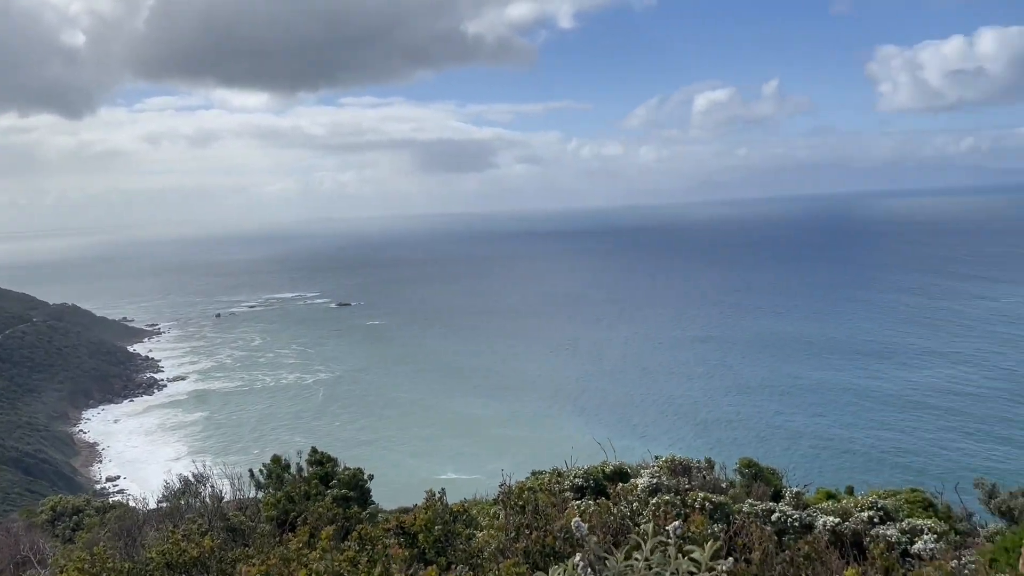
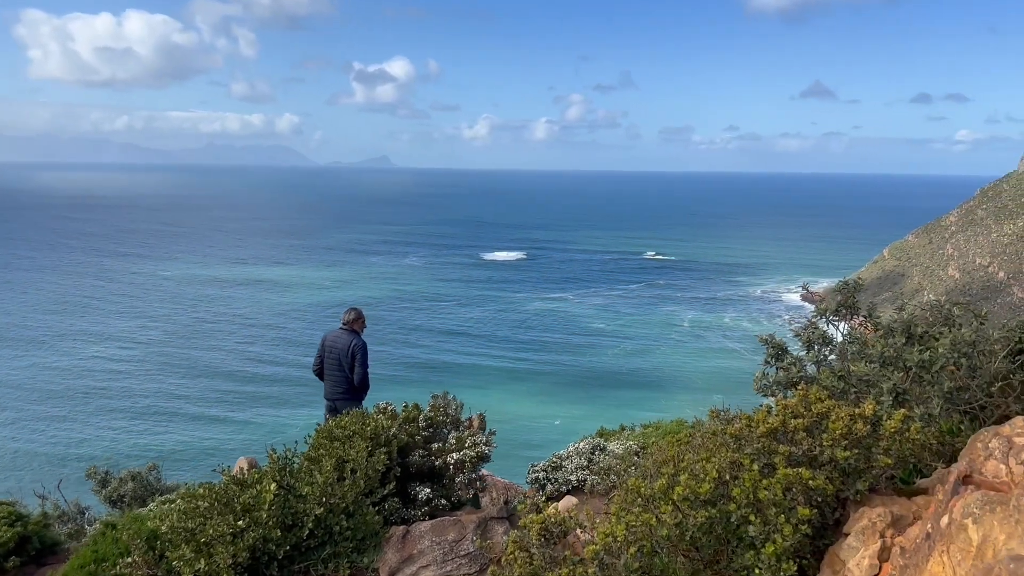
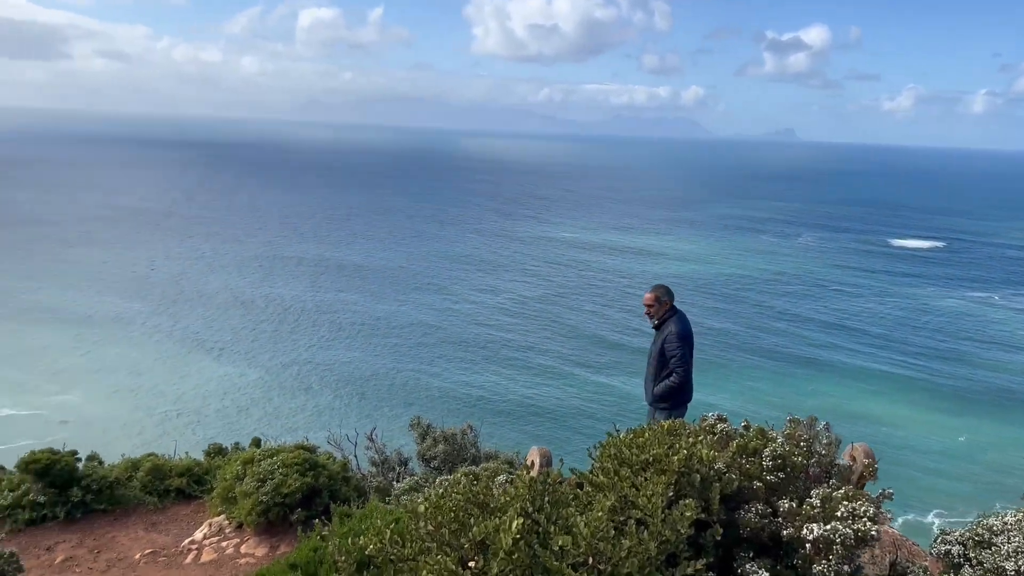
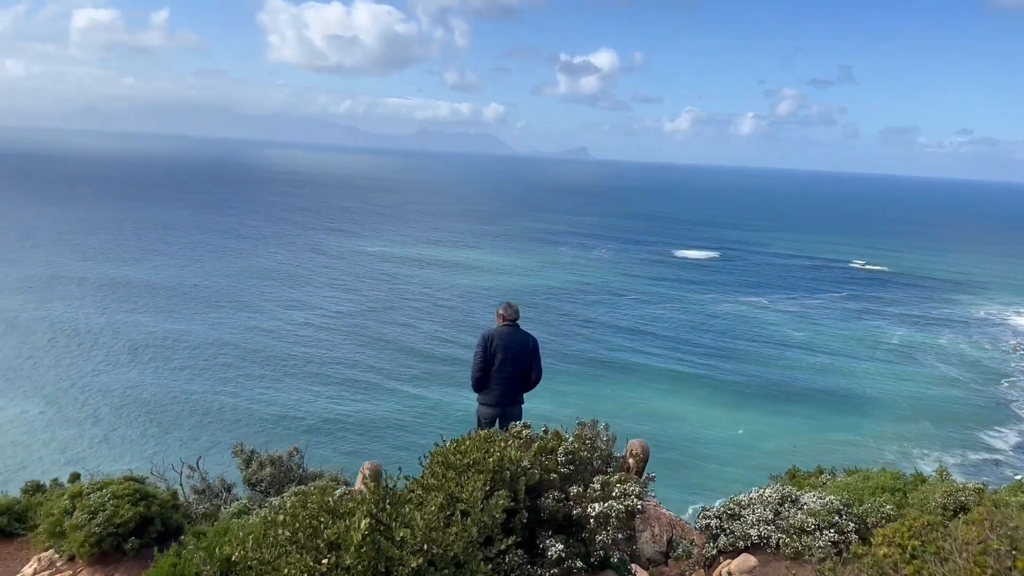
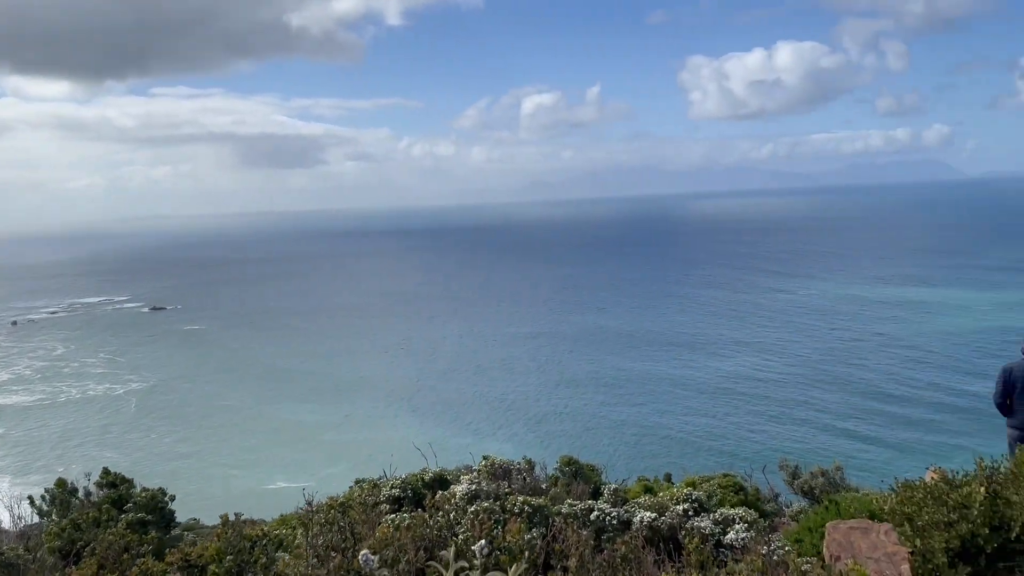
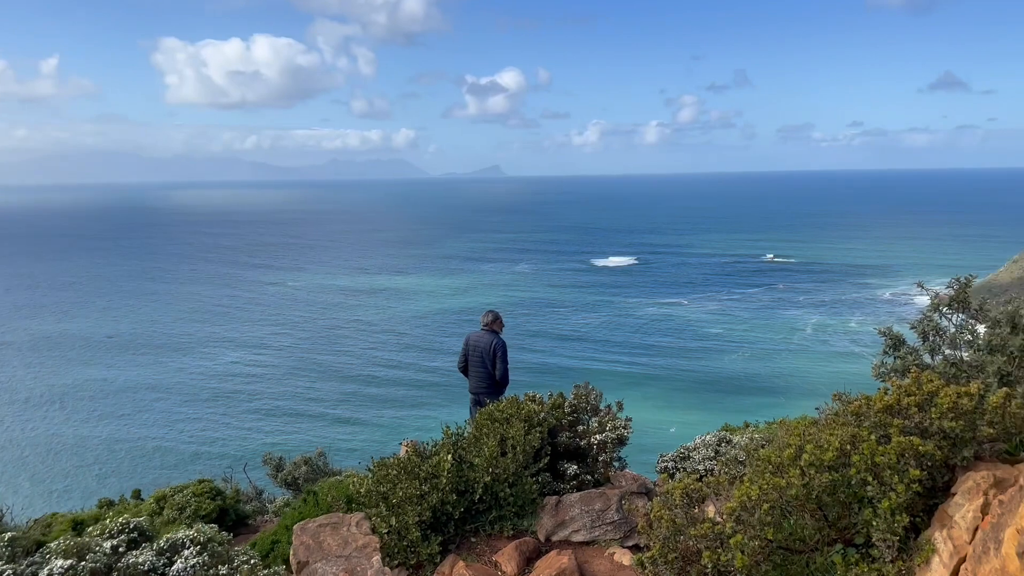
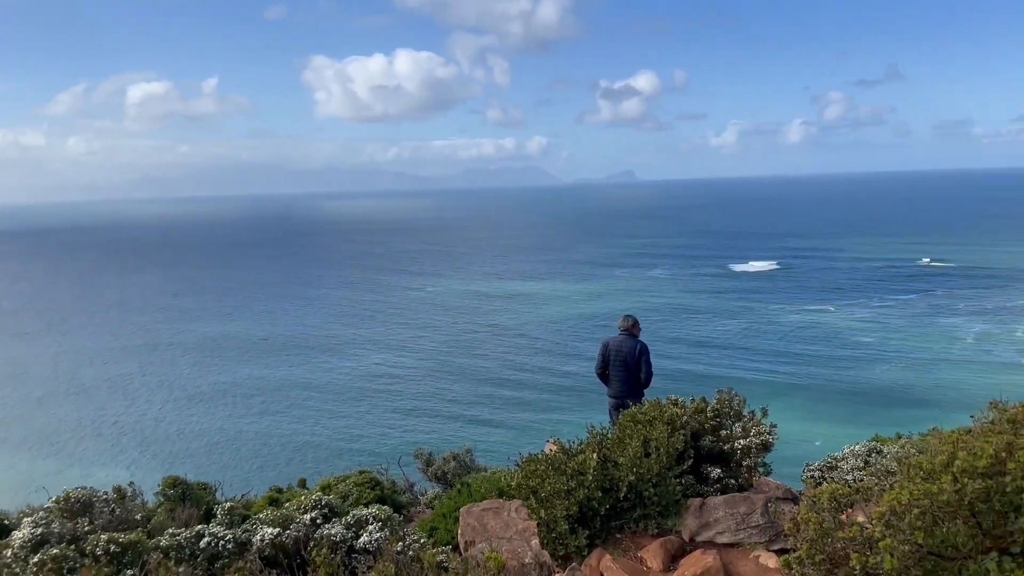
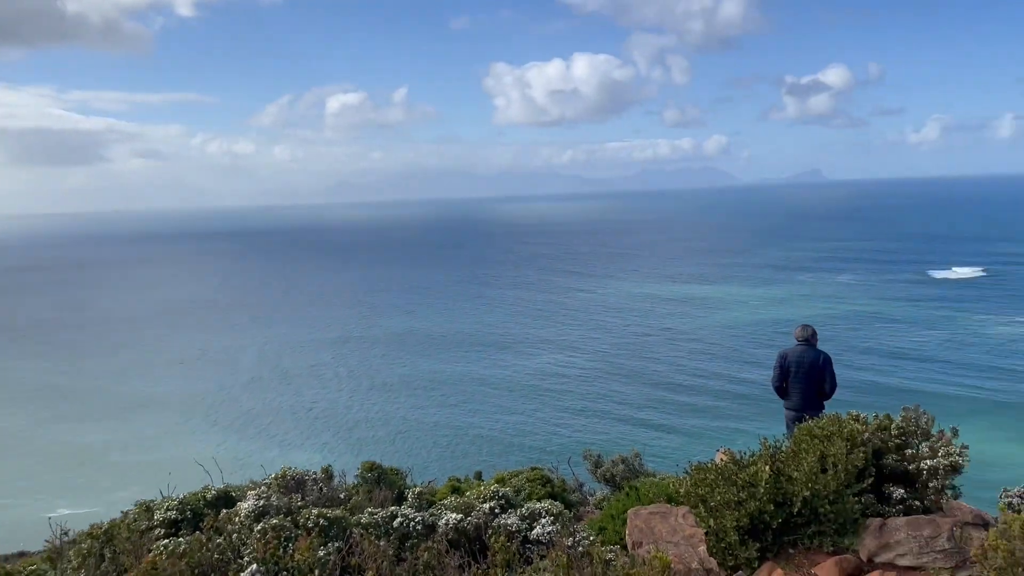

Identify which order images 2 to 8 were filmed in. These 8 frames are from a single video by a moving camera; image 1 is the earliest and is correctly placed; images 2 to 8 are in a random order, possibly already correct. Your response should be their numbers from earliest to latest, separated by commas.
5, 8, 7, 6, 2, 4, 3
